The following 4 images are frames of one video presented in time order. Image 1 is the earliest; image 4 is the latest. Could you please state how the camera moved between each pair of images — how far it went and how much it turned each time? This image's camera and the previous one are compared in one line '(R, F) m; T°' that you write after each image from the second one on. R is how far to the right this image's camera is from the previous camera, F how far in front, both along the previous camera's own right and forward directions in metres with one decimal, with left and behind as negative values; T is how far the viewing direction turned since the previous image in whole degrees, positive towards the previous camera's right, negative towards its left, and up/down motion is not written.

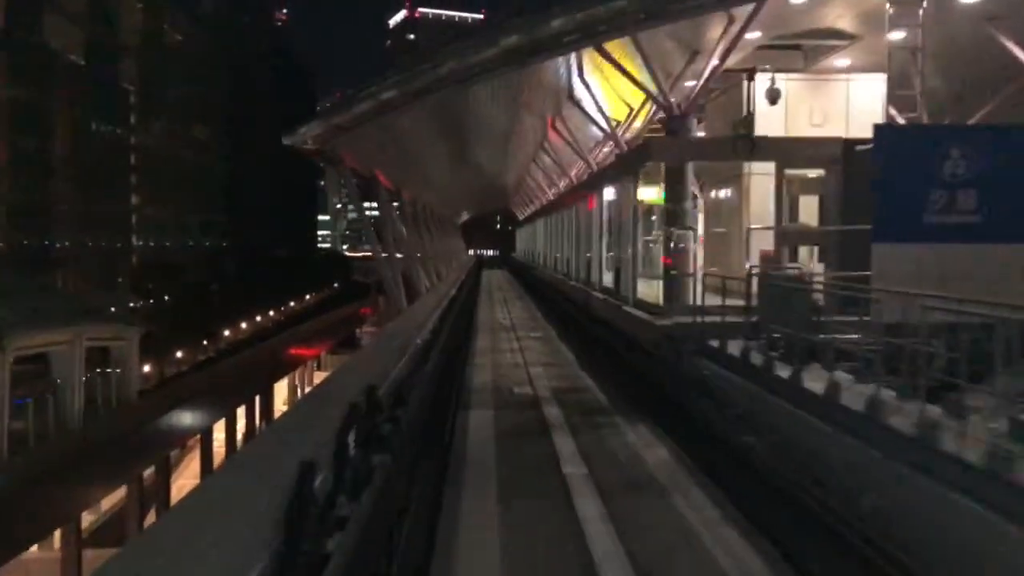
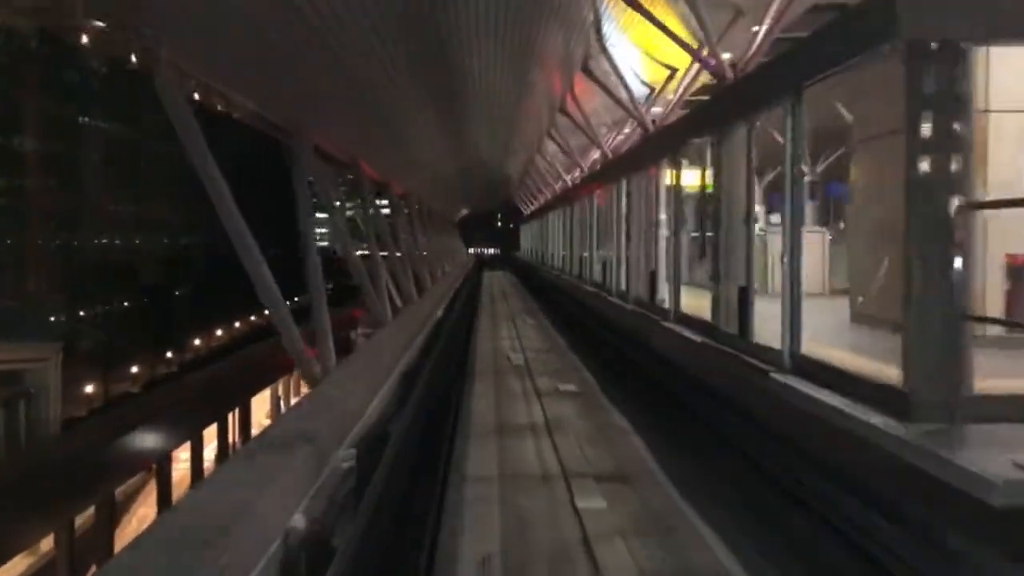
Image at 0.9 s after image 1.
(0.0, +1.1) m; 0°
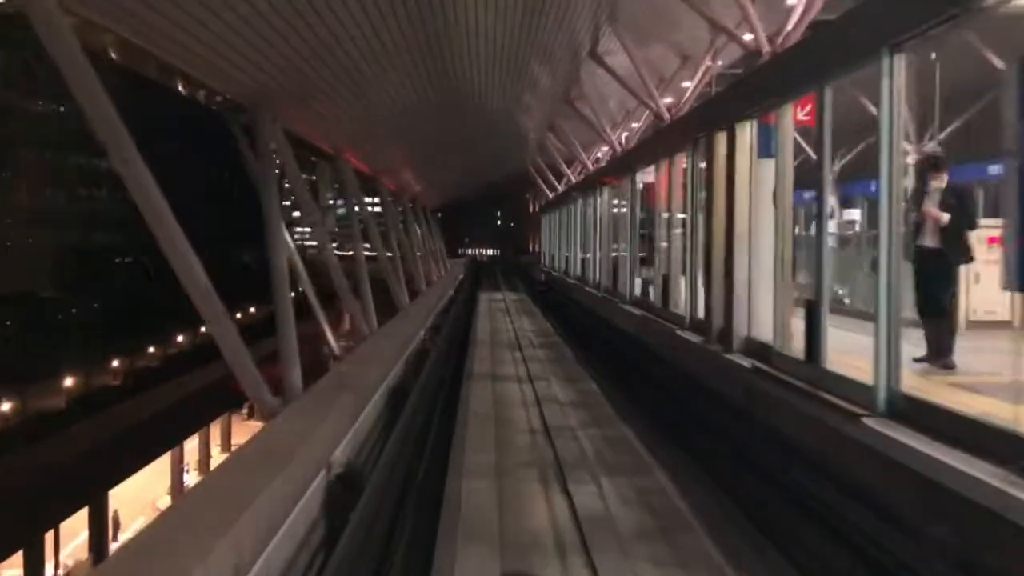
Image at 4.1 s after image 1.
(-0.1, +3.4) m; 0°
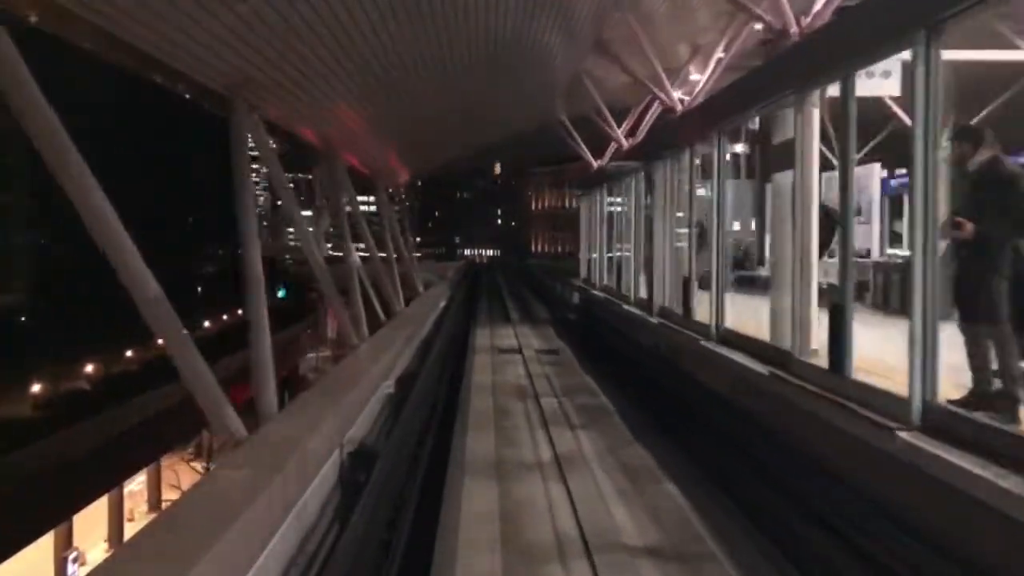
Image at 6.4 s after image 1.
(-0.1, +1.9) m; 0°
